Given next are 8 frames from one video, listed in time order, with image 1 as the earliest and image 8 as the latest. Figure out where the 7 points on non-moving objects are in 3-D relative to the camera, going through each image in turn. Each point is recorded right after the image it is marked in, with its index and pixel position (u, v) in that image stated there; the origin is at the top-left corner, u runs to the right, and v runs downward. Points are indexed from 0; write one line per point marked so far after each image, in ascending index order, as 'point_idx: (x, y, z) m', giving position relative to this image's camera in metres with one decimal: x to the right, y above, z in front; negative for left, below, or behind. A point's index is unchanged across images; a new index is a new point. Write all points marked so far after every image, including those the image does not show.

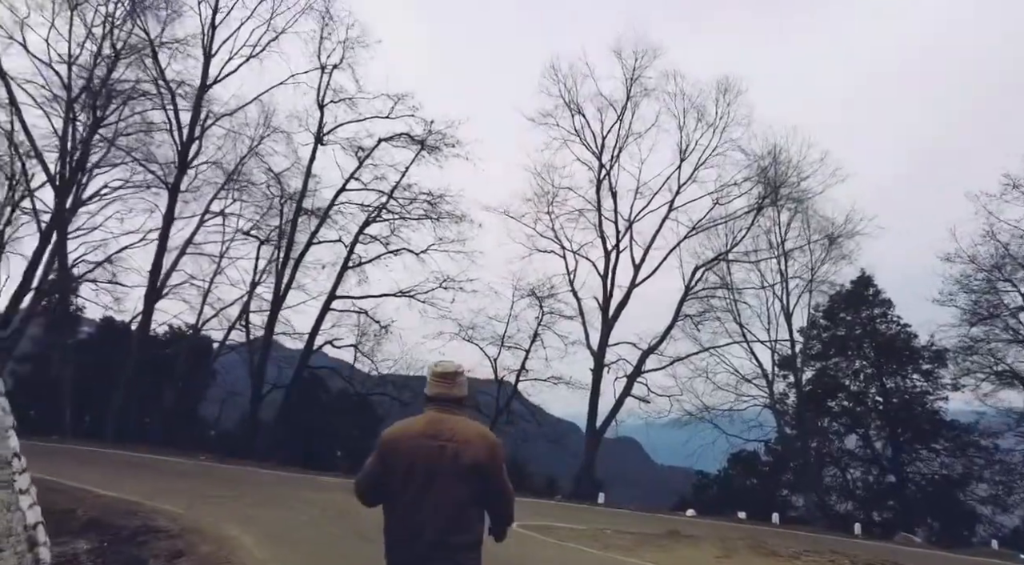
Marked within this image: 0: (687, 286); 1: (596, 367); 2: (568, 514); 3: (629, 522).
0: (+5.1, -0.1, +20.1) m
1: (+2.3, -2.3, +18.8) m
2: (+1.2, -4.9, +14.7) m
3: (+2.4, -5.0, +14.4) m
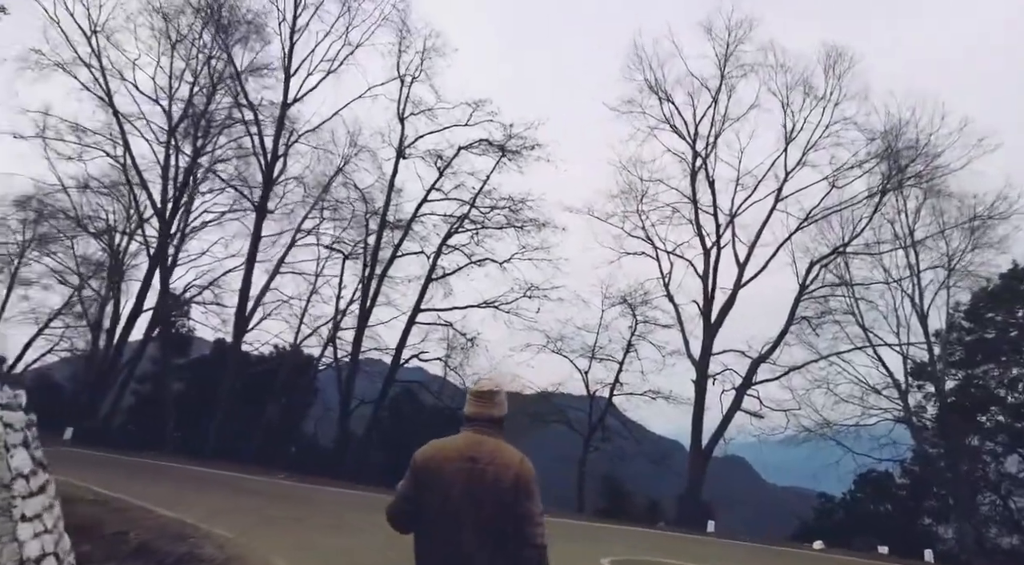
0: (+7.4, -0.1, +18.0) m
1: (+4.5, -2.3, +17.0) m
2: (+3.0, -4.9, +13.0) m
3: (+4.2, -4.9, +12.6) m
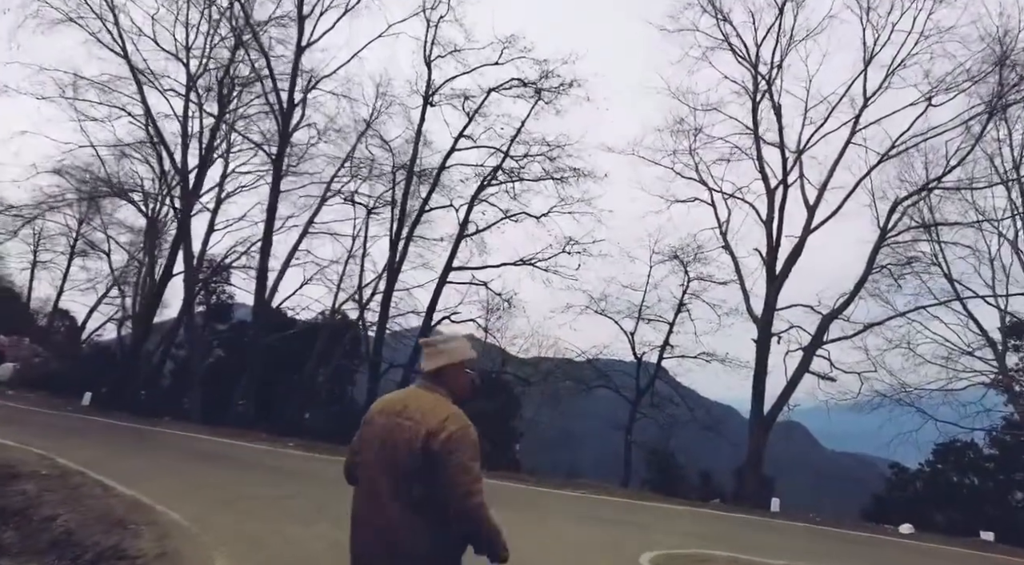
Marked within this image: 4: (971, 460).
0: (+8.2, +1.2, +15.6) m
1: (+5.3, -1.2, +15.0) m
2: (+3.5, -3.9, +11.2) m
3: (+4.7, -4.0, +10.7) m
4: (+12.6, -4.9, +19.4) m
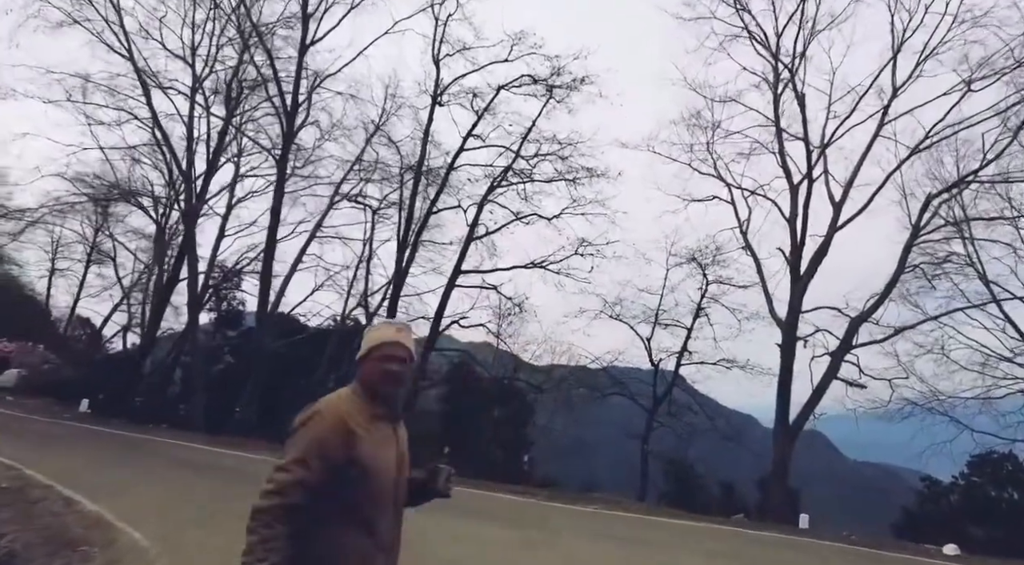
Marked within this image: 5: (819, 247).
0: (+8.4, +1.1, +14.7) m
1: (+5.5, -1.2, +14.1) m
2: (+3.6, -3.9, +10.4) m
3: (+4.8, -4.0, +9.9) m
4: (+12.9, -4.9, +18.3) m
5: (+6.3, +0.7, +14.6) m
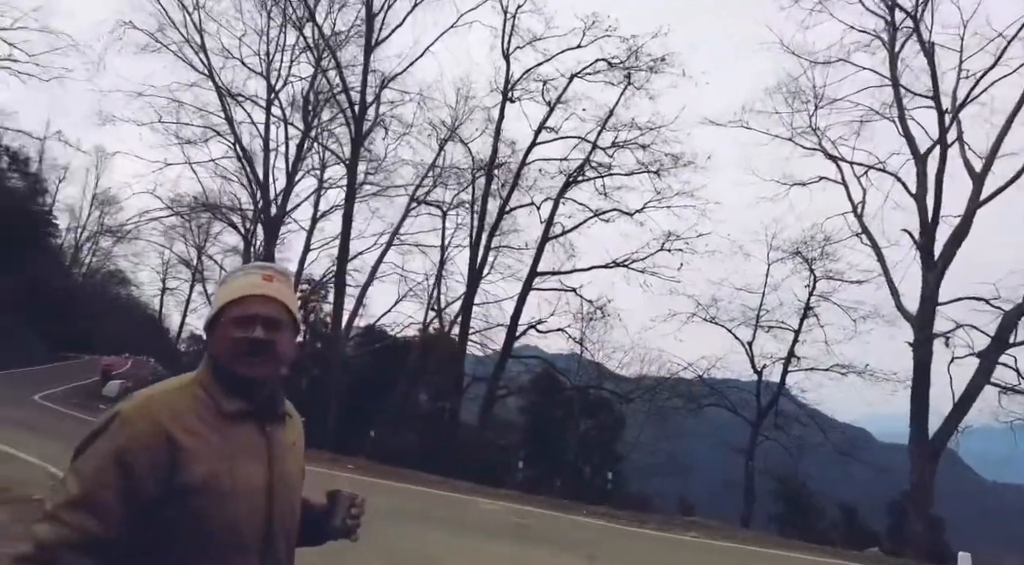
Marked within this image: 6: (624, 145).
0: (+9.7, +1.4, +12.2) m
1: (+6.8, -1.0, +11.9) m
2: (+4.6, -3.8, +8.4) m
3: (+5.7, -3.8, +7.7) m
4: (+14.8, -4.6, +15.0) m
5: (+7.7, +0.9, +12.2) m
6: (+3.0, +3.8, +19.2) m
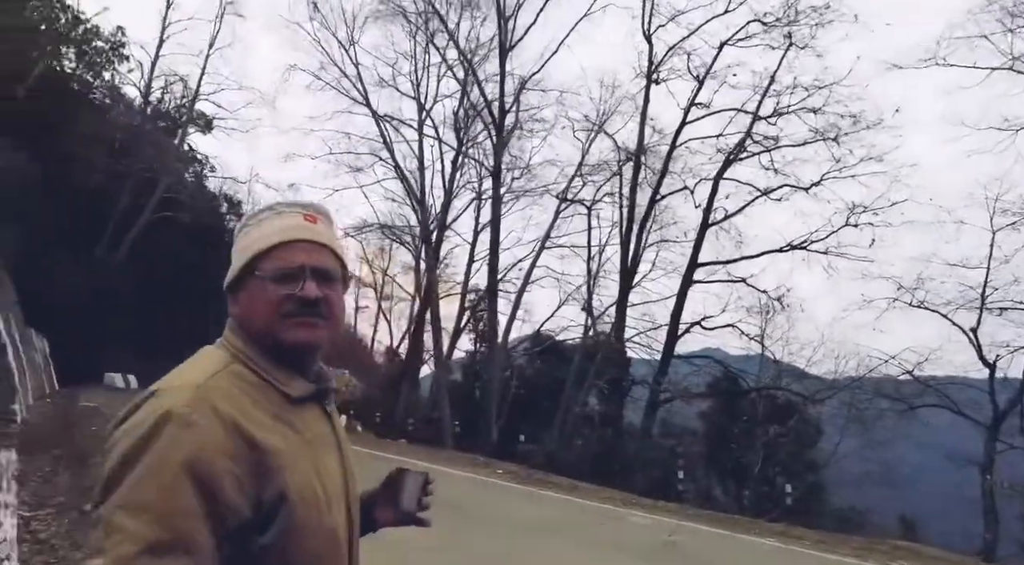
0: (+11.6, +2.2, +8.4) m
1: (+8.9, -0.4, +8.8) m
2: (+6.2, -3.4, +5.9) m
3: (+7.0, -3.3, +5.0) m
4: (+17.7, -3.4, +9.9) m
5: (+9.7, +1.6, +8.9) m
6: (+6.6, +4.1, +16.8) m
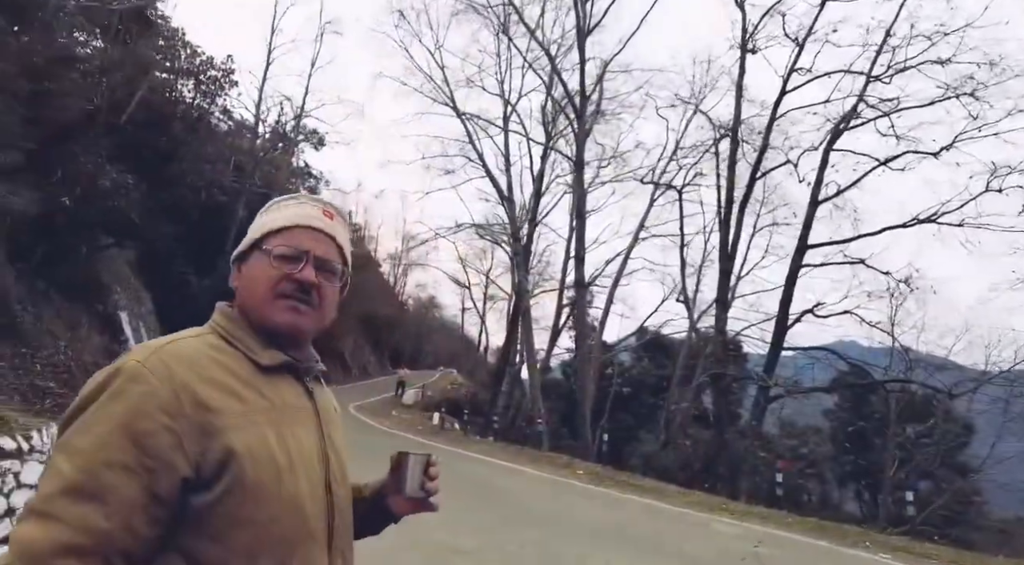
0: (+12.2, +2.8, +5.7) m
1: (+9.7, +0.1, +6.5) m
2: (+6.7, -3.0, +4.0) m
3: (+7.4, -2.9, +3.0) m
4: (+18.7, -2.4, +6.3) m
5: (+10.4, +2.1, +6.5) m
6: (+8.4, +4.5, +14.8) m
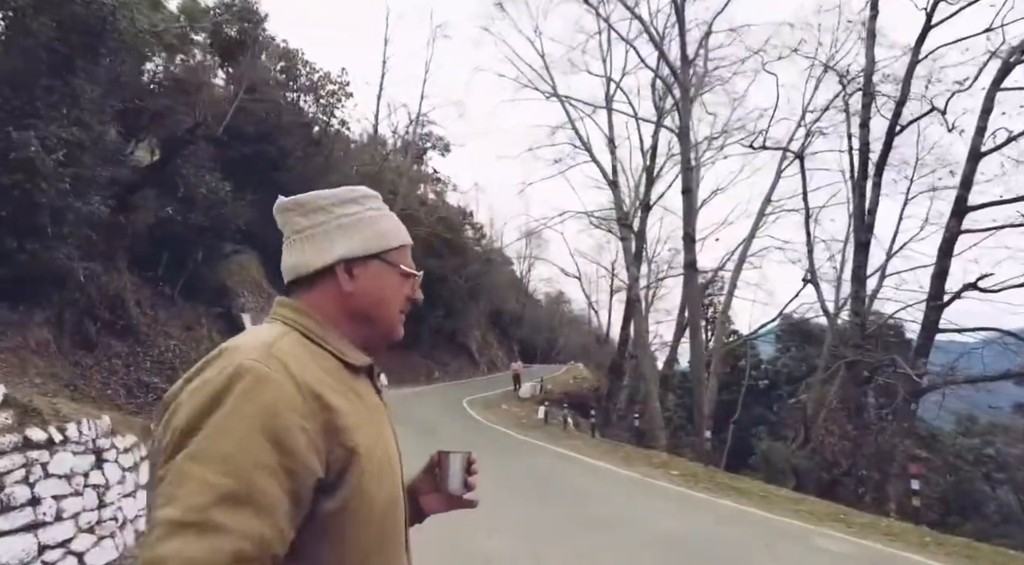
0: (+12.2, +3.5, +2.1) m
1: (+10.0, +0.7, +3.3) m
2: (+6.8, -2.6, +1.3) m
3: (+7.4, -2.5, +0.2) m
4: (+19.0, -1.4, +1.7) m
5: (+10.6, +2.7, +3.2) m
6: (+9.9, +5.2, +11.7) m
